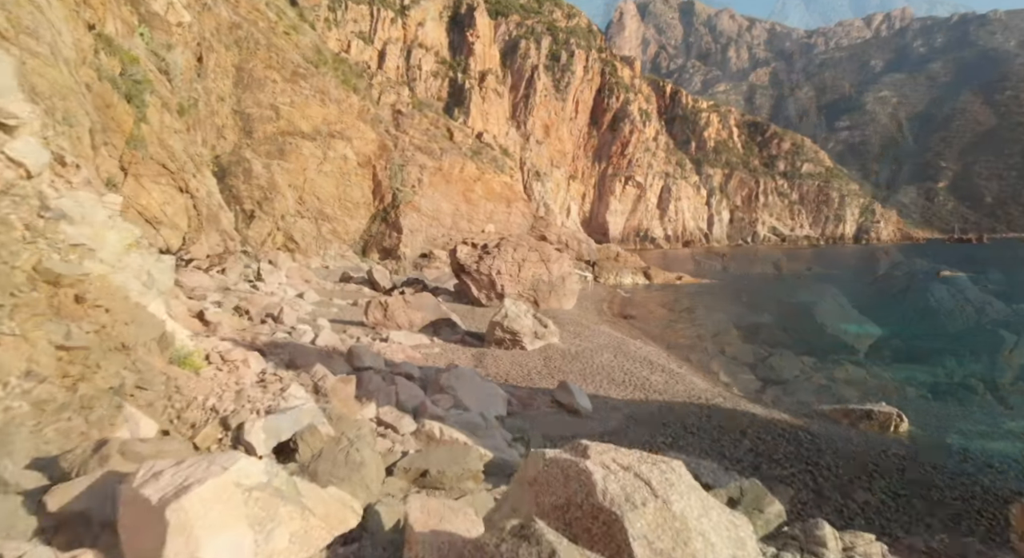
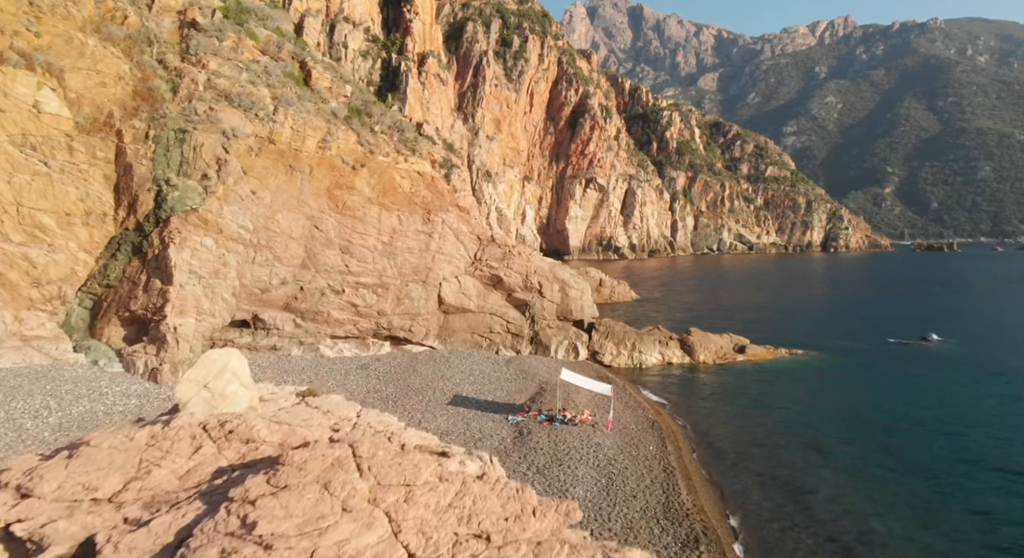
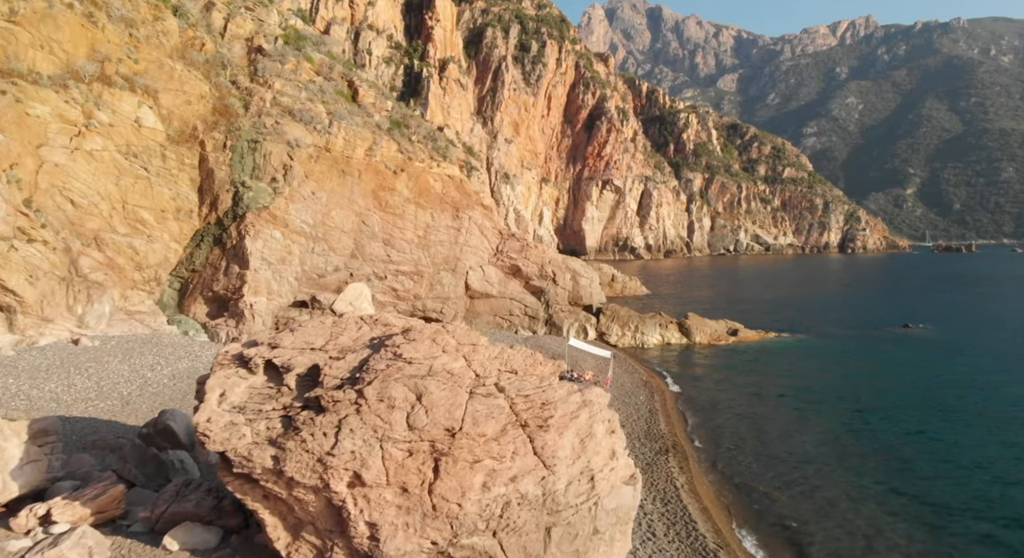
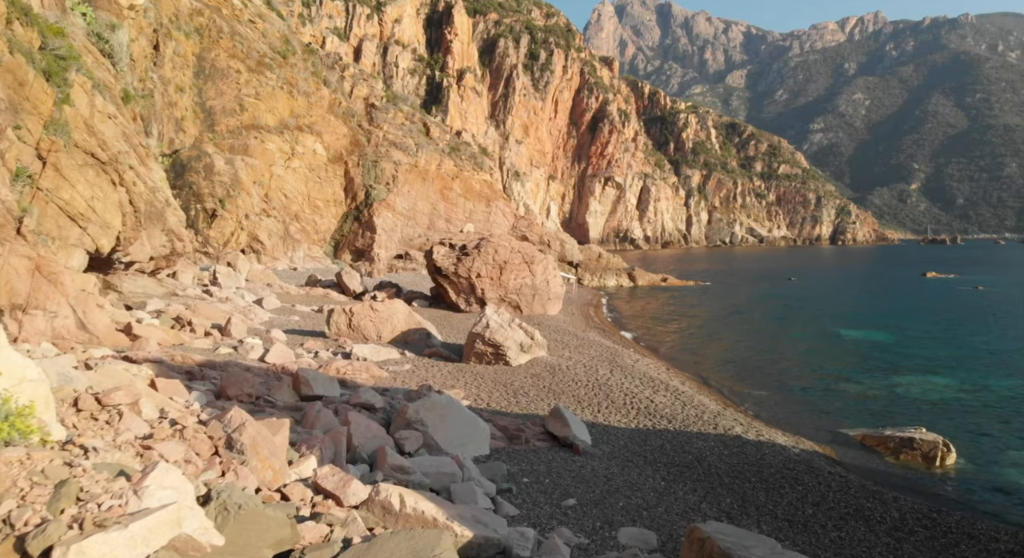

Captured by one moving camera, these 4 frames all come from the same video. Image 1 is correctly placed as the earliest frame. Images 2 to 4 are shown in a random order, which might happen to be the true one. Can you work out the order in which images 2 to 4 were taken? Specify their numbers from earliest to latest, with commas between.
4, 3, 2
